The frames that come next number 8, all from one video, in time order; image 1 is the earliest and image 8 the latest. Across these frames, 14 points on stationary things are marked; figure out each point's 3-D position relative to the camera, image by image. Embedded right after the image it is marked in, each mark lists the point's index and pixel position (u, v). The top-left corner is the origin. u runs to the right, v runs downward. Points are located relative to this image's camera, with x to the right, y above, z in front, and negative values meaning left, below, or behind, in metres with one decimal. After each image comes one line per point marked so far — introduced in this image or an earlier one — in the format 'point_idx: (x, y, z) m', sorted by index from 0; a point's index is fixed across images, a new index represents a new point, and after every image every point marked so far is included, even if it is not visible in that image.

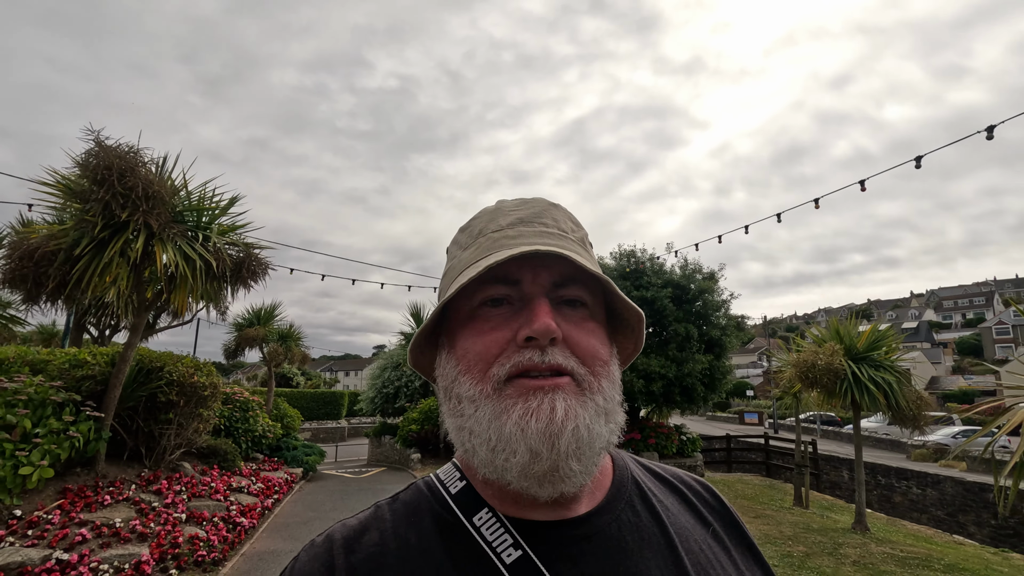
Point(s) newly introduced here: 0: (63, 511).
0: (-4.8, -2.4, +5.8) m
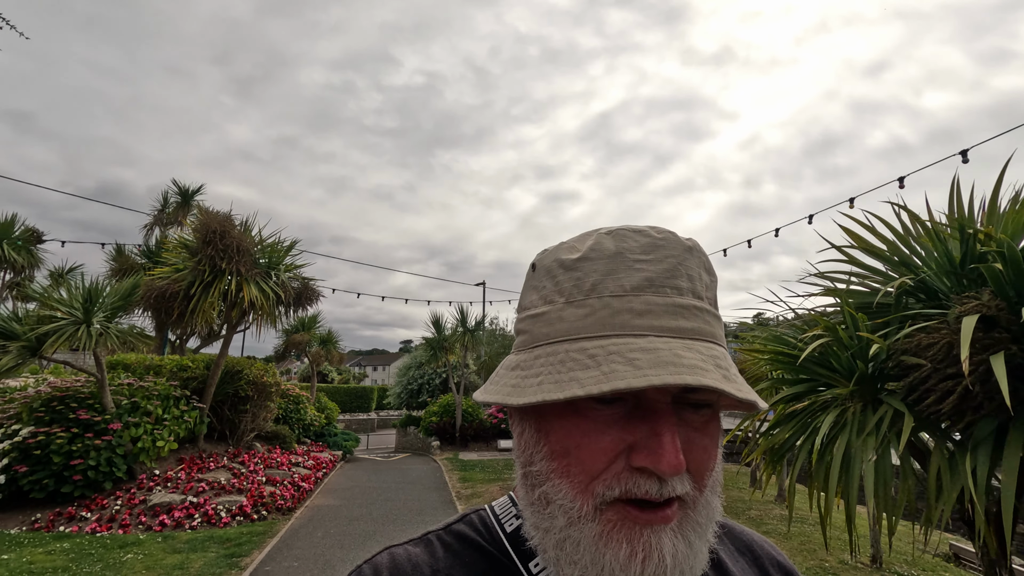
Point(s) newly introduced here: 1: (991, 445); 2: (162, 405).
0: (-5.0, -2.8, +8.2) m
1: (+2.2, -0.7, +2.5) m
2: (-5.5, -1.8, +8.5) m
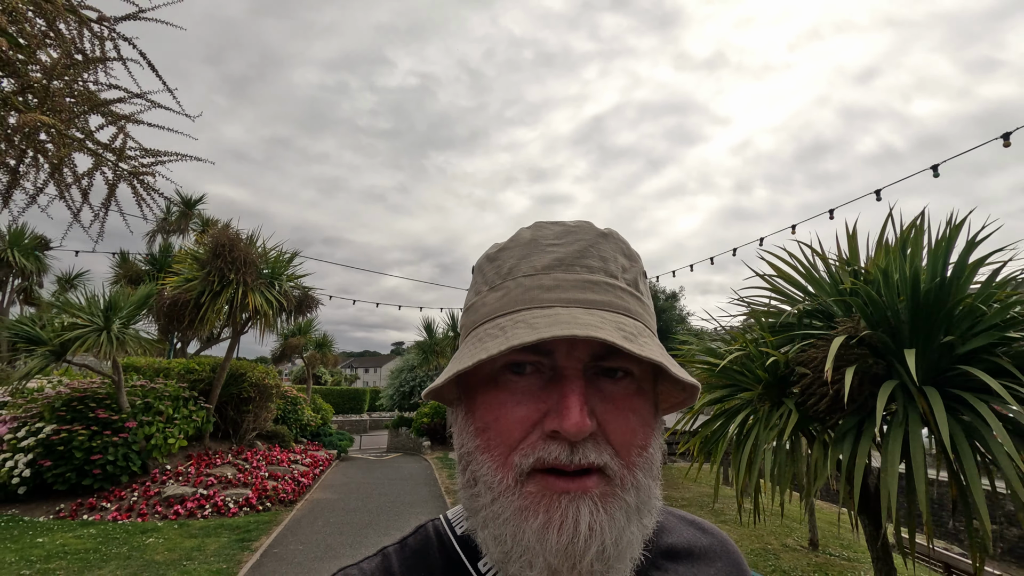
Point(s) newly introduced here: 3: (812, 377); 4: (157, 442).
0: (-5.2, -2.9, +8.9) m
1: (+2.1, -0.9, +3.3) m
2: (-5.7, -2.0, +9.1) m
3: (+1.9, -0.6, +3.5) m
4: (-5.6, -2.4, +8.5) m
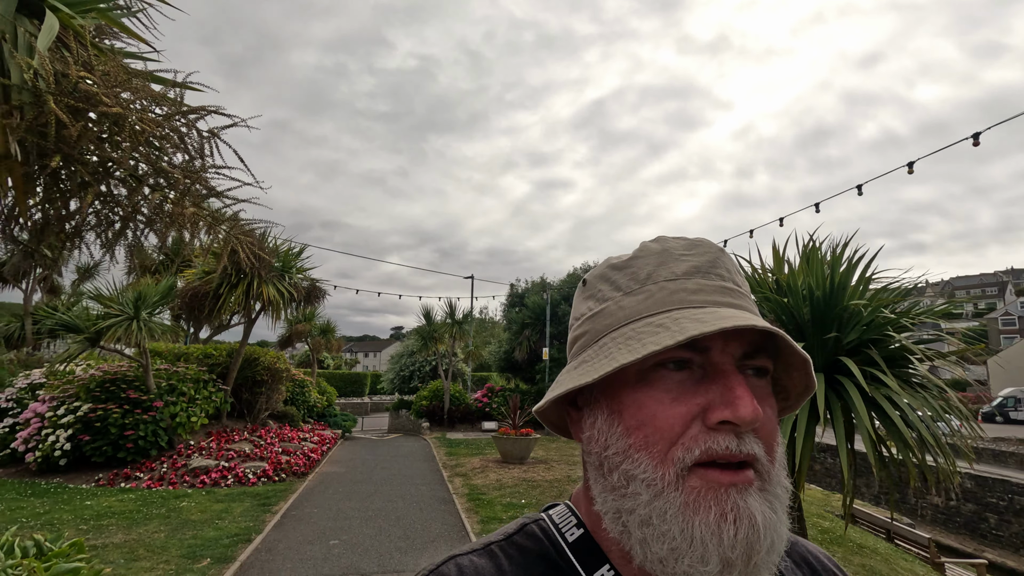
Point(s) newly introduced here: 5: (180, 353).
0: (-5.4, -2.8, +9.8) m
1: (+1.9, -1.0, +4.1) m
2: (-5.9, -1.8, +10.0) m
3: (+1.8, -0.6, +4.3) m
4: (-5.7, -2.3, +9.4) m
5: (-6.8, -1.3, +11.0) m
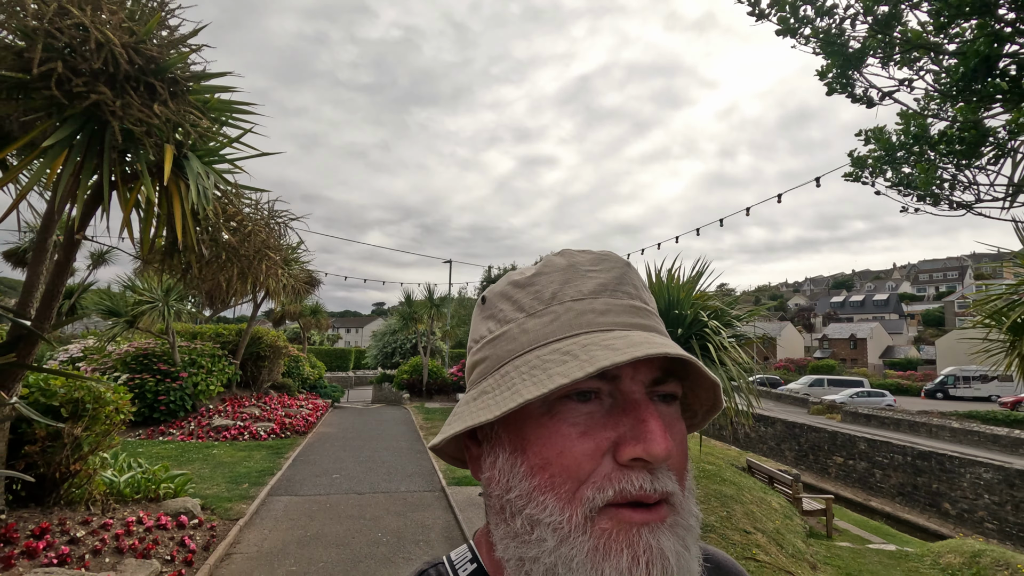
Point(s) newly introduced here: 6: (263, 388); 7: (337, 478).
0: (-6.2, -2.6, +11.8) m
1: (+1.3, -1.1, +6.3) m
2: (-6.7, -1.6, +11.9) m
3: (+1.2, -0.7, +6.5) m
4: (-6.5, -2.1, +11.3) m
5: (-7.6, -1.1, +12.9) m
6: (-6.4, -2.6, +13.8) m
7: (-2.6, -2.9, +8.2) m
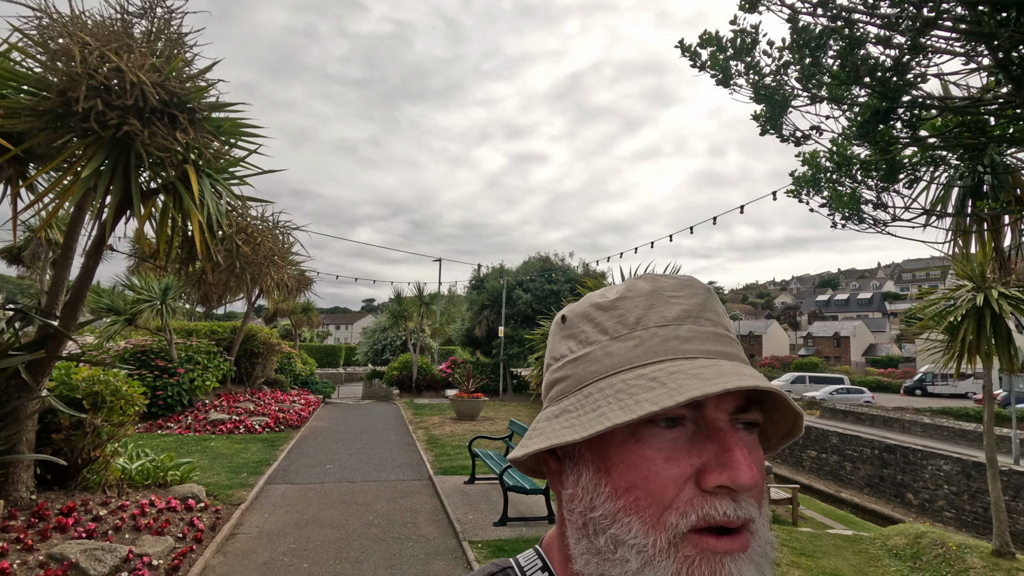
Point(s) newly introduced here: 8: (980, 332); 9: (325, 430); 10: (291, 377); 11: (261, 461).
0: (-6.5, -2.6, +12.2) m
1: (+1.1, -1.1, +6.8) m
2: (-7.0, -1.6, +12.3) m
3: (+1.0, -0.8, +7.0) m
4: (-6.8, -2.1, +11.7) m
5: (-7.9, -1.0, +13.3) m
6: (-6.8, -2.5, +14.2) m
7: (-2.9, -2.9, +8.7) m
8: (+5.6, -0.5, +6.4) m
9: (-4.5, -3.4, +12.8) m
10: (-7.0, -2.8, +17.1) m
11: (-4.1, -2.8, +8.8) m
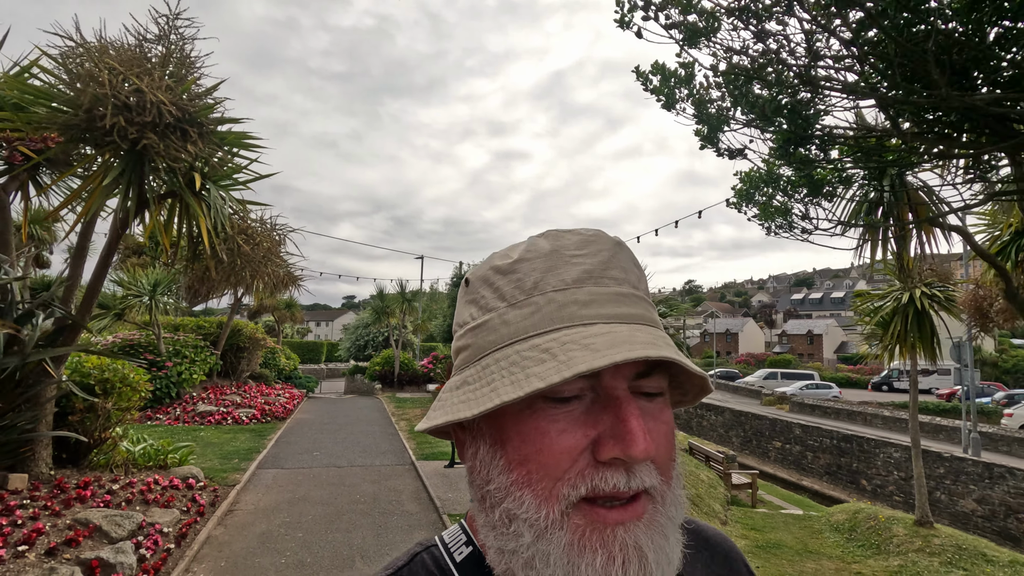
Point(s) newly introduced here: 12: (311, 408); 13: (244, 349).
0: (-7.0, -2.5, +12.5) m
1: (+0.8, -1.1, +7.5) m
2: (-7.5, -1.5, +12.7) m
3: (+0.7, -0.8, +7.6) m
4: (-7.3, -2.0, +12.1) m
5: (-8.5, -0.9, +13.6) m
6: (-7.3, -2.4, +14.6) m
7: (-3.3, -2.8, +9.2) m
8: (+5.3, -0.5, +7.2) m
9: (-5.0, -3.3, +13.2) m
10: (-7.7, -2.7, +17.4) m
11: (-4.5, -2.7, +9.2) m
12: (-5.9, -3.5, +15.8) m
13: (-7.2, -1.7, +14.5) m
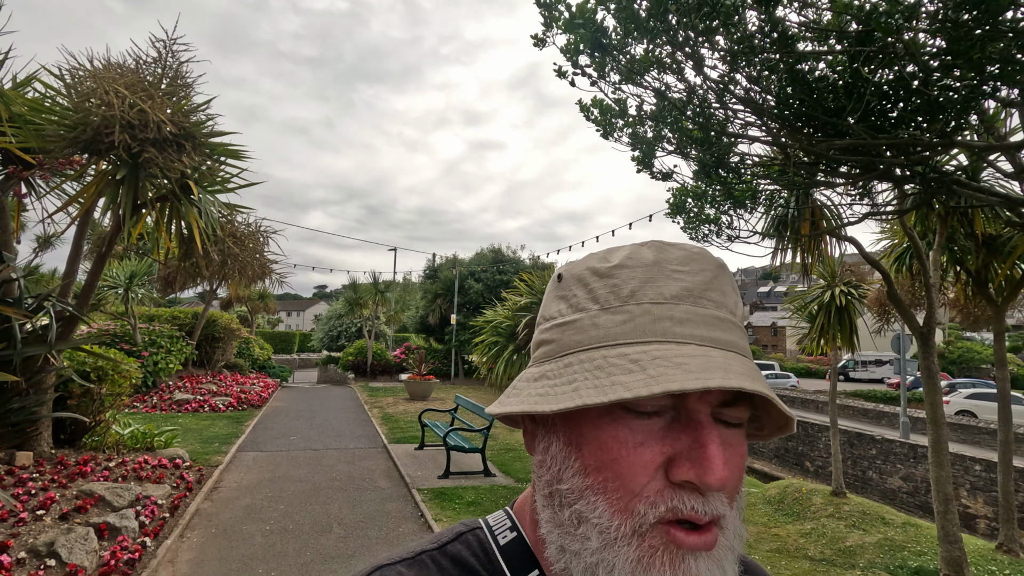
0: (-7.8, -2.3, +12.9) m
1: (+0.3, -1.0, +8.1) m
2: (-8.2, -1.3, +13.0) m
3: (+0.1, -0.7, +8.3) m
4: (-8.0, -1.8, +12.4) m
5: (-9.3, -0.7, +13.9) m
6: (-8.2, -2.2, +14.9) m
7: (-3.9, -2.7, +9.7) m
8: (+4.7, -0.5, +8.1) m
9: (-5.8, -3.1, +13.7) m
10: (-8.7, -2.4, +17.7) m
11: (-5.1, -2.6, +9.7) m
12: (-6.8, -3.3, +16.2) m
13: (-8.1, -1.4, +14.8) m
